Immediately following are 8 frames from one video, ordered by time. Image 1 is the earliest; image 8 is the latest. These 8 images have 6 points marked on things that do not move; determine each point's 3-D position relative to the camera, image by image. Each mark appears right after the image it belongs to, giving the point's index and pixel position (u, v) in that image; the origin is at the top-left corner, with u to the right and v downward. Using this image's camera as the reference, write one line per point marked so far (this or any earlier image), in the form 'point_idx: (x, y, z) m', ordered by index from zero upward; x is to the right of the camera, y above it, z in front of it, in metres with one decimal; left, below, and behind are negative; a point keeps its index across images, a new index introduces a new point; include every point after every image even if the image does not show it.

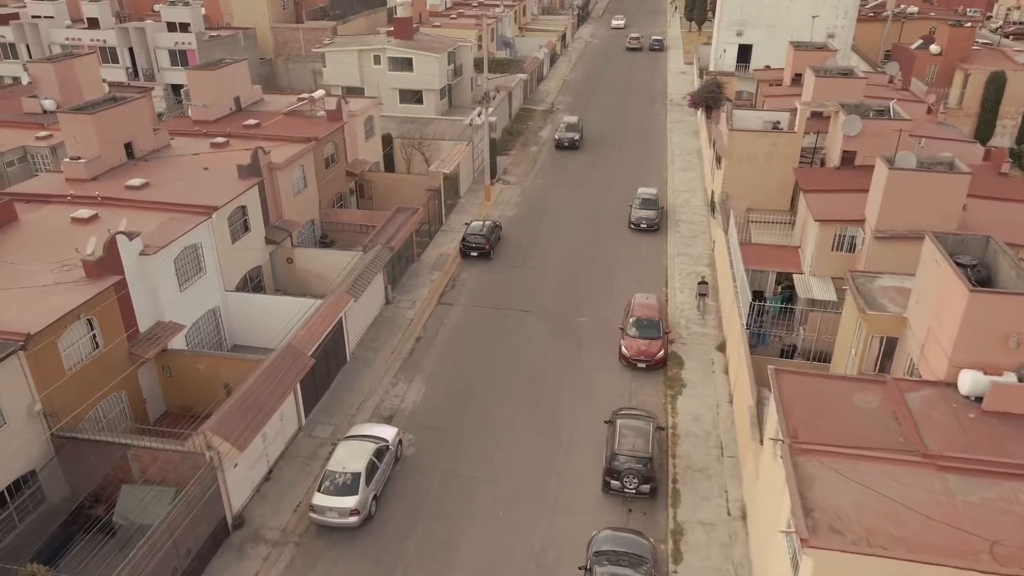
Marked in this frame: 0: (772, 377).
0: (+5.3, -1.8, +14.7) m
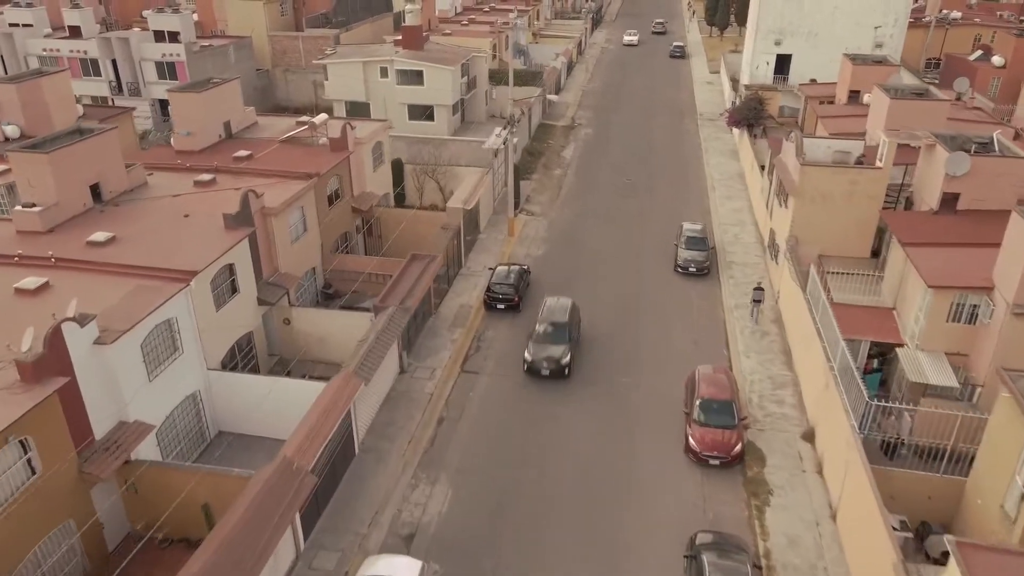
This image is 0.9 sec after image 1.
0: (+6.5, -3.9, +10.6) m
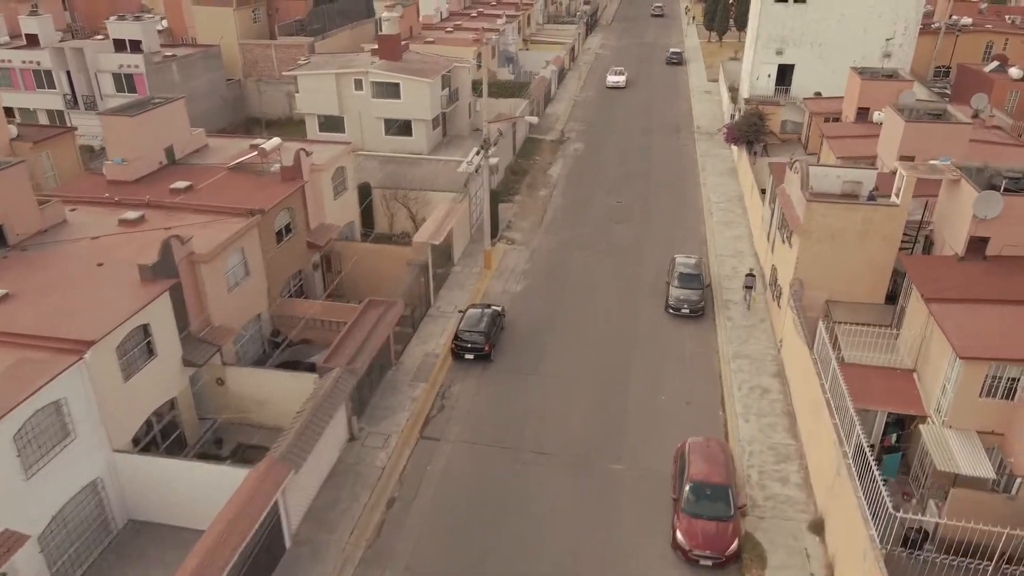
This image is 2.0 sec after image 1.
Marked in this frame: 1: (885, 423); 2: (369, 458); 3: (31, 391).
0: (+5.5, -5.4, +7.8) m
1: (+9.3, -3.4, +18.0) m
2: (-3.9, -4.6, +19.4) m
3: (-9.3, -2.0, +14.0) m
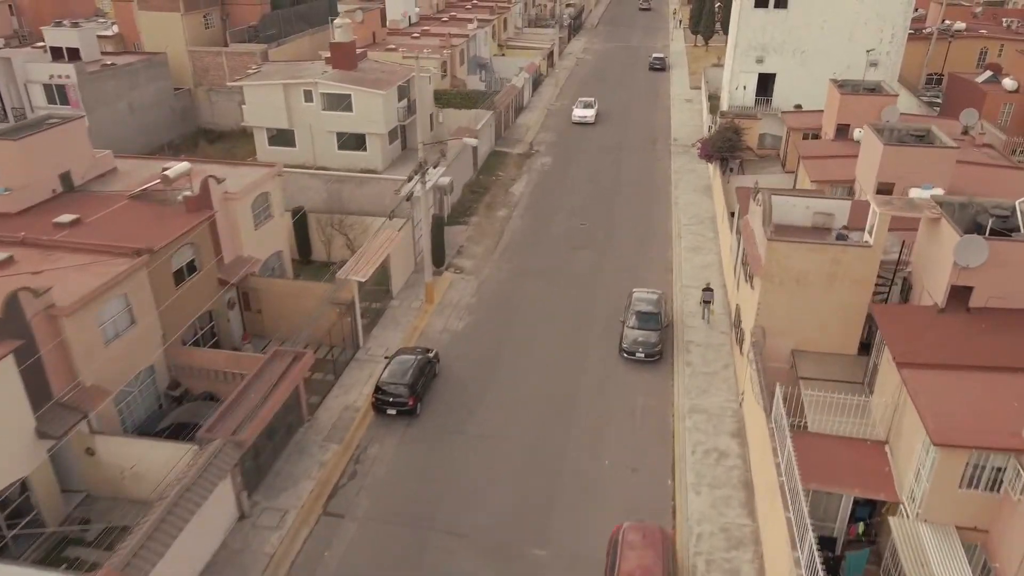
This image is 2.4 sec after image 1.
0: (+3.5, -6.8, +5.2) m
1: (+7.3, -4.7, +15.4) m
2: (-5.9, -5.9, +16.8) m
3: (-11.4, -3.3, +11.4) m
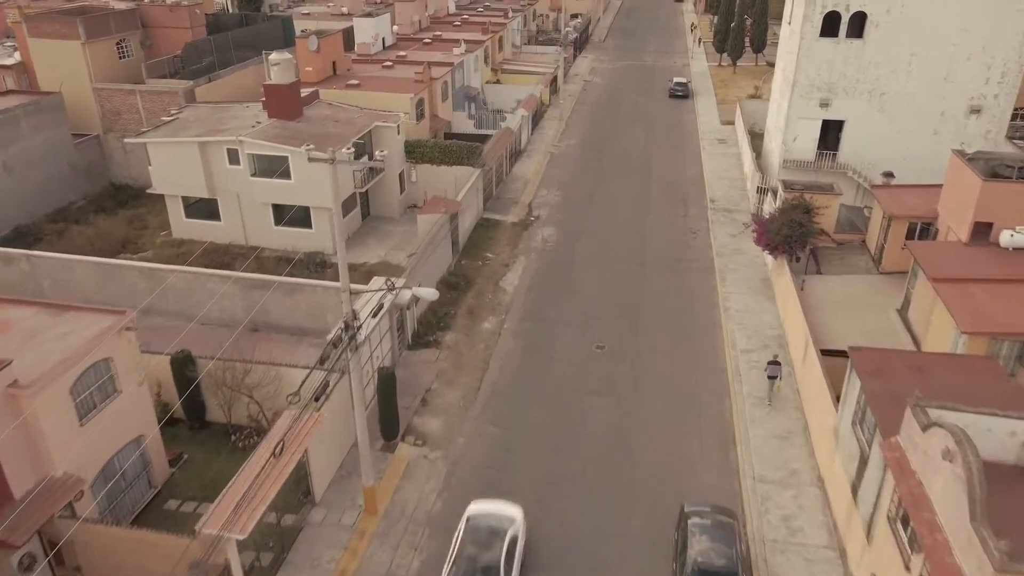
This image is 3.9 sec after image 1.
0: (+3.1, -11.7, -4.2) m
1: (+6.9, -9.7, +6.0) m
2: (-6.3, -10.9, +7.3) m
3: (-11.8, -8.3, +1.9) m
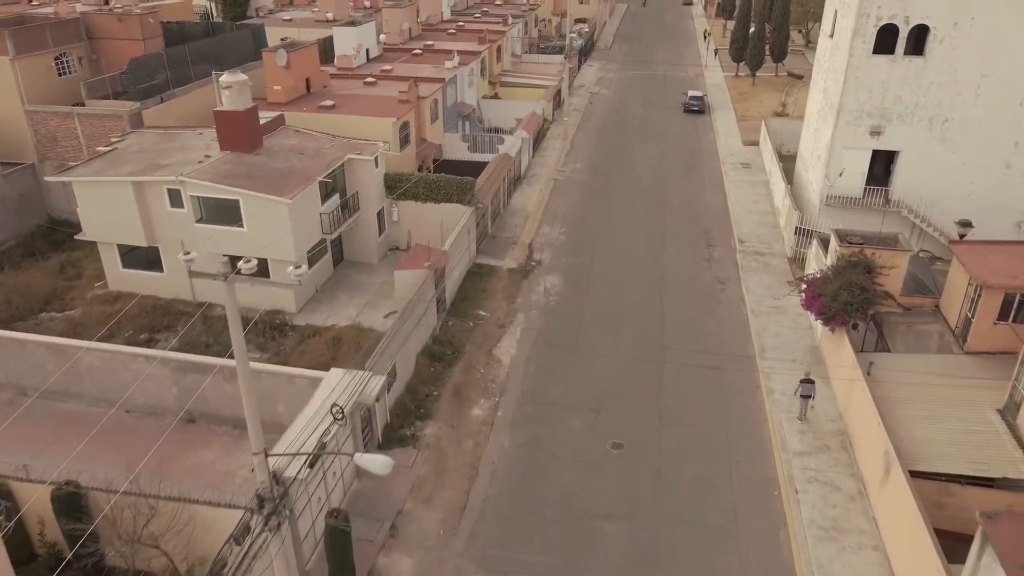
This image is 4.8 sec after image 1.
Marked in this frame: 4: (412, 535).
0: (+2.9, -14.0, -9.0) m
1: (+6.7, -11.9, +1.2) m
2: (-6.5, -13.1, +2.5) m
3: (-12.0, -10.5, -2.8) m
4: (-2.3, -5.7, +16.7) m
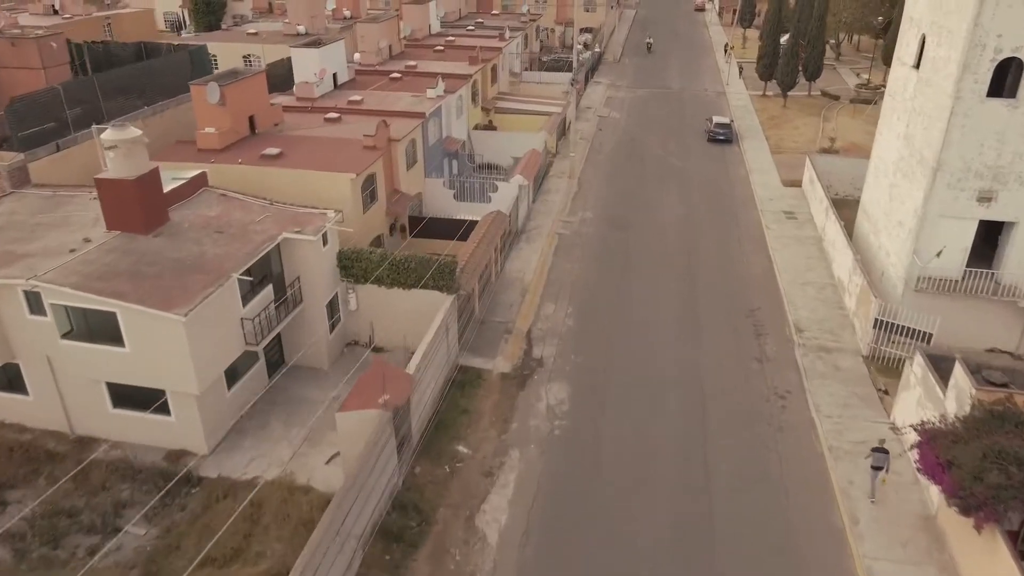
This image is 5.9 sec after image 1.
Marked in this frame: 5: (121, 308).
0: (+2.6, -17.4, -15.9) m
1: (+6.4, -15.3, -5.7) m
2: (-6.8, -16.5, -4.3) m
3: (-12.3, -13.9, -9.6) m
4: (-2.6, -9.1, +9.9) m
5: (-8.7, -0.3, +16.2) m
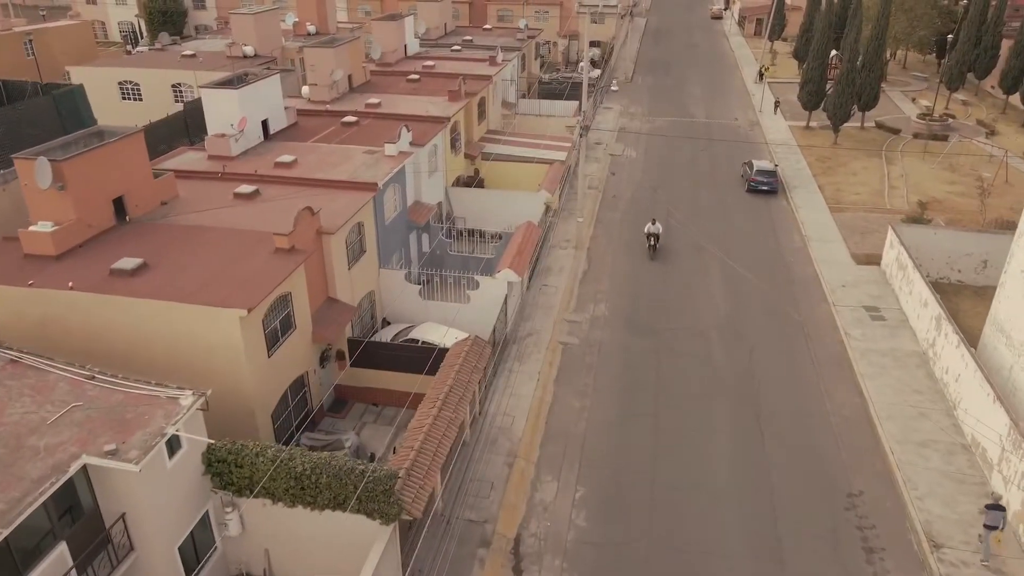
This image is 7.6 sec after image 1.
0: (+2.0, -21.5, -24.4) m
1: (+5.9, -19.4, -14.2) m
2: (-7.3, -20.6, -12.7) m
3: (-12.8, -17.9, -18.1) m
4: (-3.1, -13.2, +1.4) m
5: (-9.2, -4.5, +7.8) m
